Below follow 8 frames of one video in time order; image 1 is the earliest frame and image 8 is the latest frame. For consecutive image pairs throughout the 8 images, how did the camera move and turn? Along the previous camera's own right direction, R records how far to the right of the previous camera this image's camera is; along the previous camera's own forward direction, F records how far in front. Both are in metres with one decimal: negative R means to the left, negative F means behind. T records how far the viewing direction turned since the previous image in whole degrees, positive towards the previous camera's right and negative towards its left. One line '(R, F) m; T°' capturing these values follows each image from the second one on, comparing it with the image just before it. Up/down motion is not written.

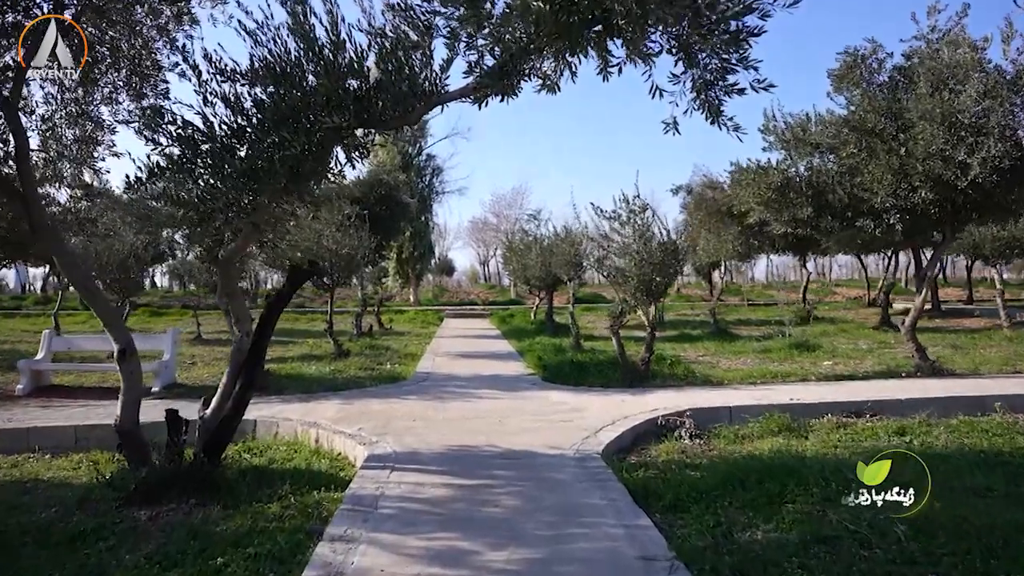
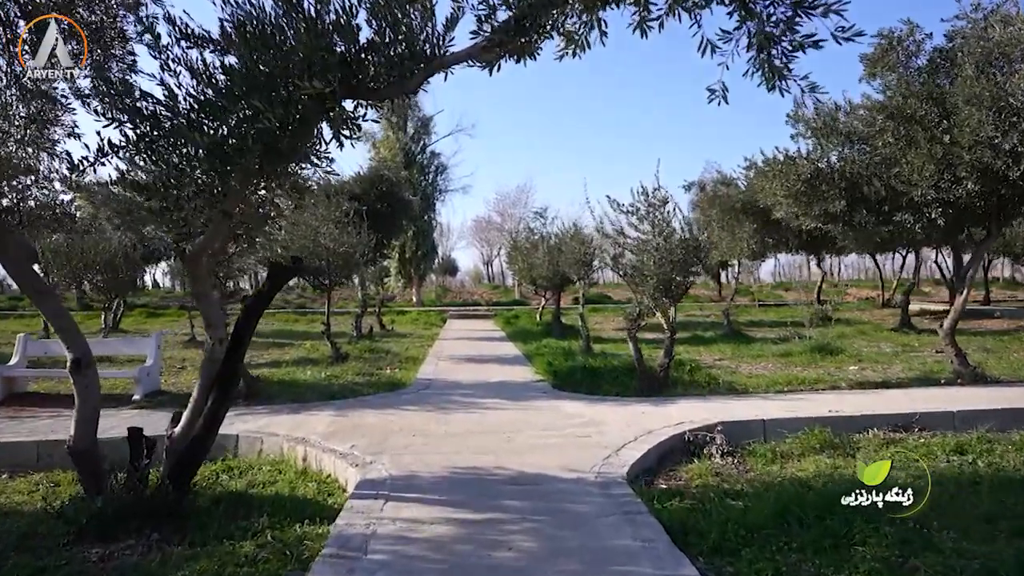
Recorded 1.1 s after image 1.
(-0.1, +0.8) m; 0°
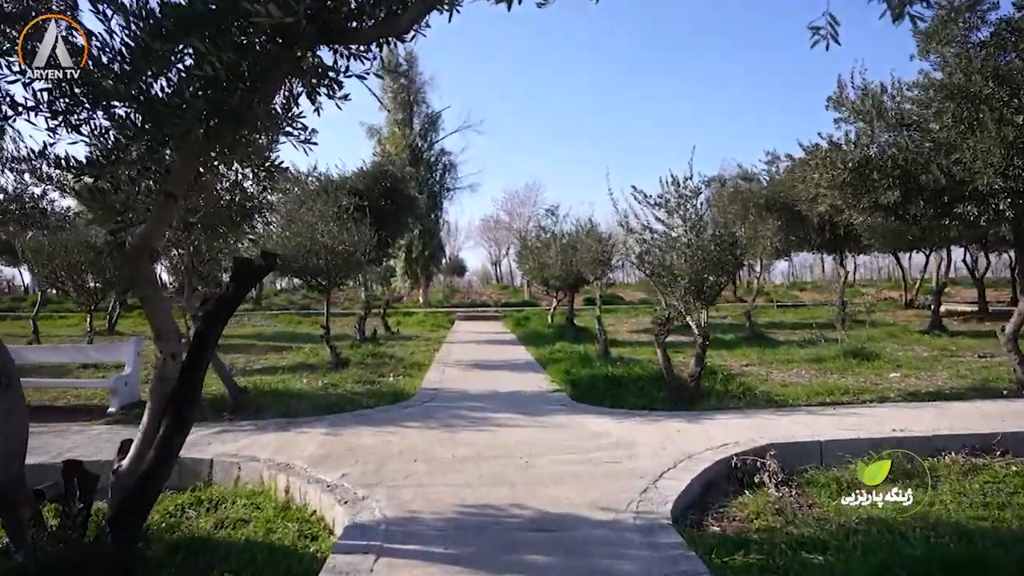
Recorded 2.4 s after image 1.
(-0.1, +1.0) m; -1°
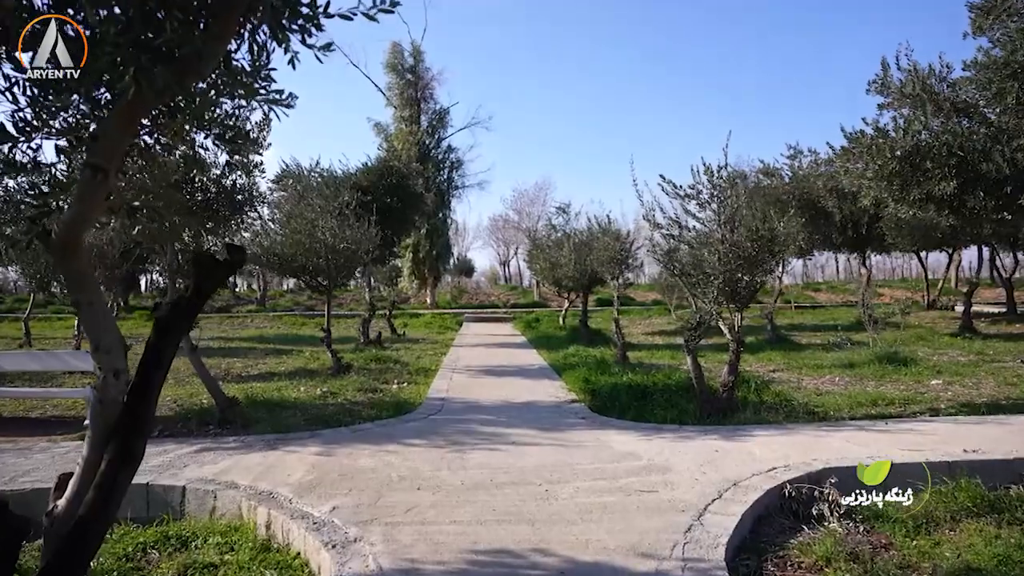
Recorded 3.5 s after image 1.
(-0.1, +0.8) m; -1°
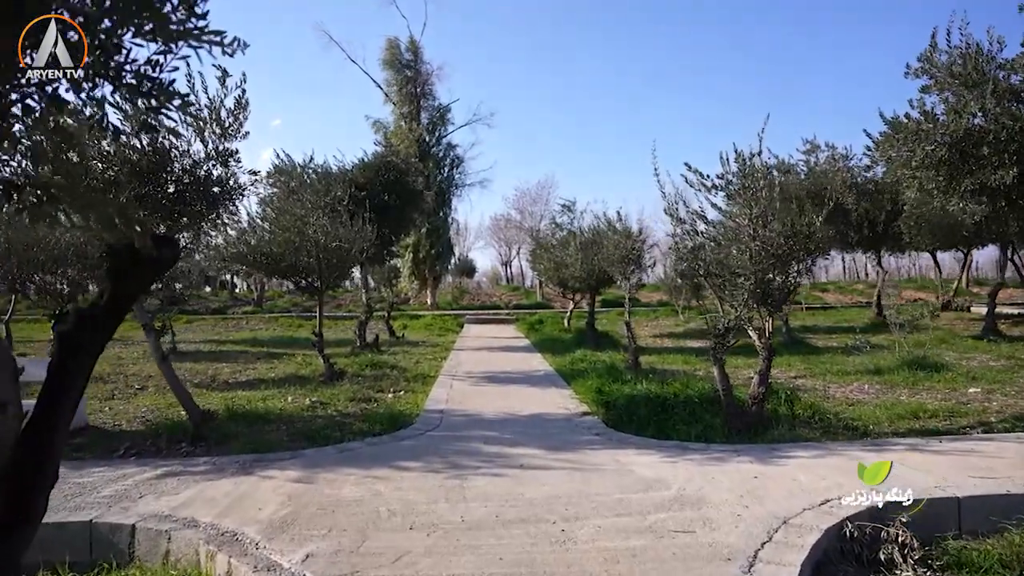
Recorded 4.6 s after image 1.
(0.0, +0.8) m; 0°
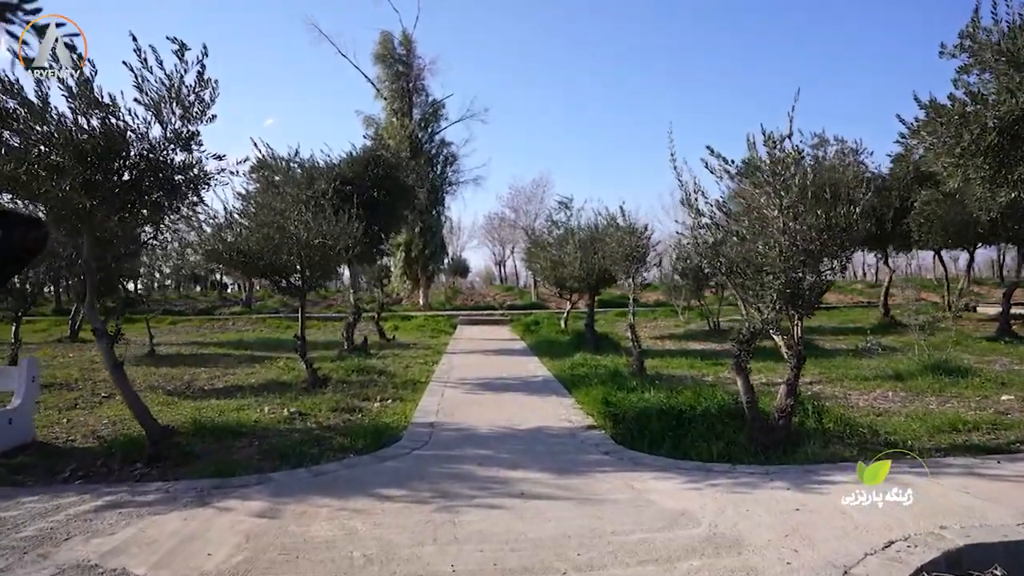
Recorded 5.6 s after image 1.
(0.0, +0.8) m; 0°
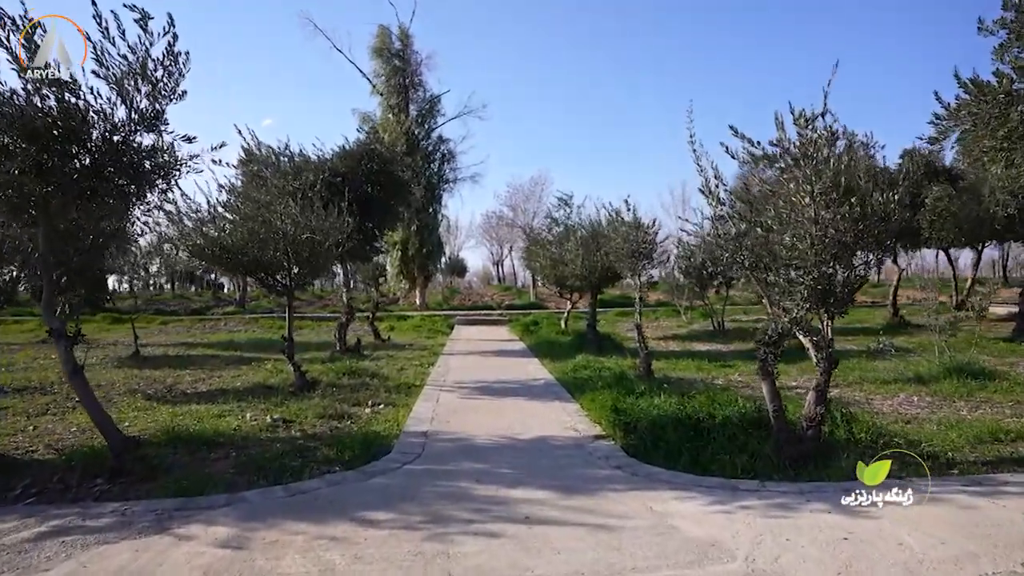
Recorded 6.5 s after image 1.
(0.0, +0.6) m; 0°
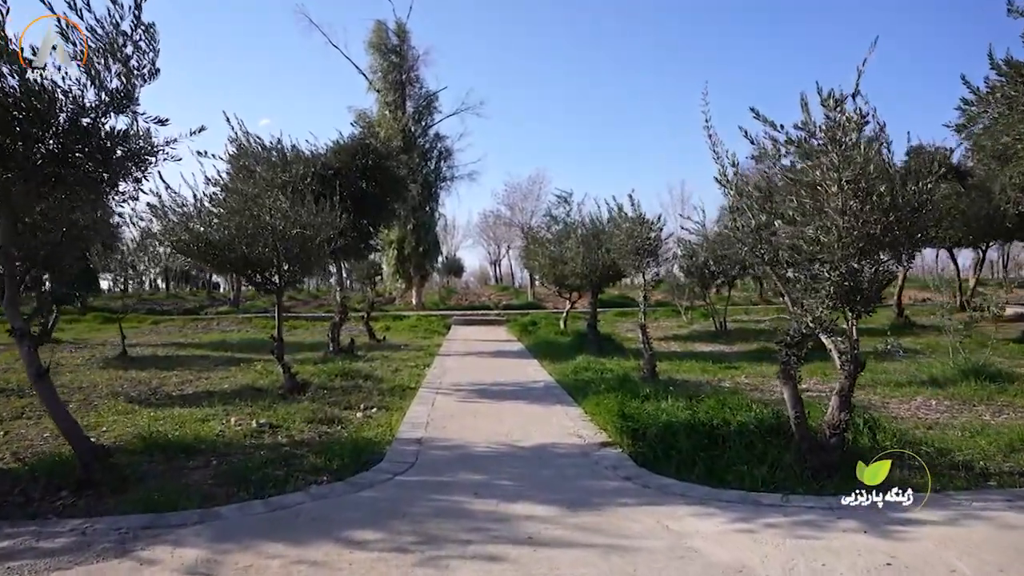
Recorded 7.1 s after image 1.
(0.0, +0.4) m; 0°
